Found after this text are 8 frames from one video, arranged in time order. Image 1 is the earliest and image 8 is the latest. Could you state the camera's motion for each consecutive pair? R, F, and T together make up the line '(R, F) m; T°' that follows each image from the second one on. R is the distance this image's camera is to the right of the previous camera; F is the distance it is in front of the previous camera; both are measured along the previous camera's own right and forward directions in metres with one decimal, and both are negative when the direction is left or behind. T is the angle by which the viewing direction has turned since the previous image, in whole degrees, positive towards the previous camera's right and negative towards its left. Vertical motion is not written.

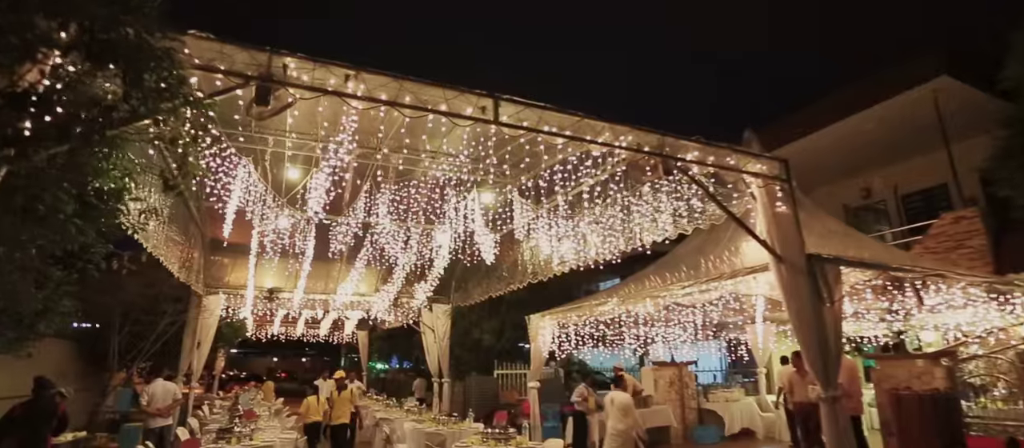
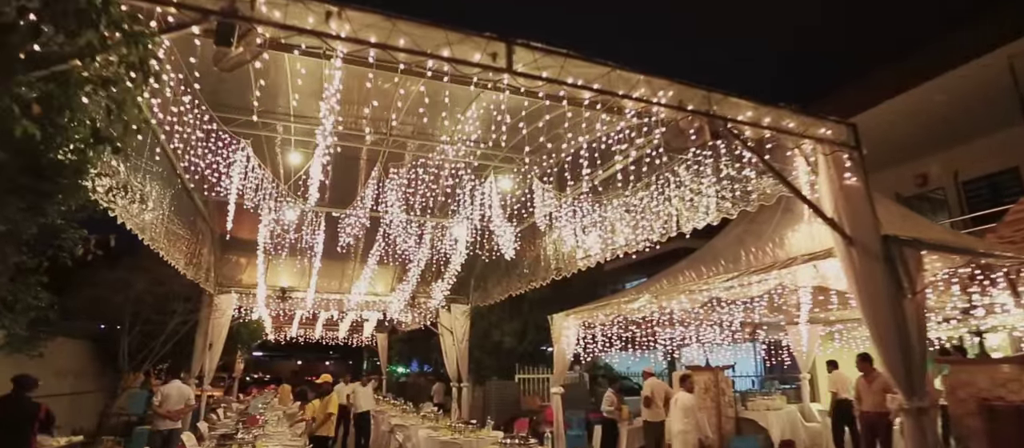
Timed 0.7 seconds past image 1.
(0.0, +0.7) m; -2°
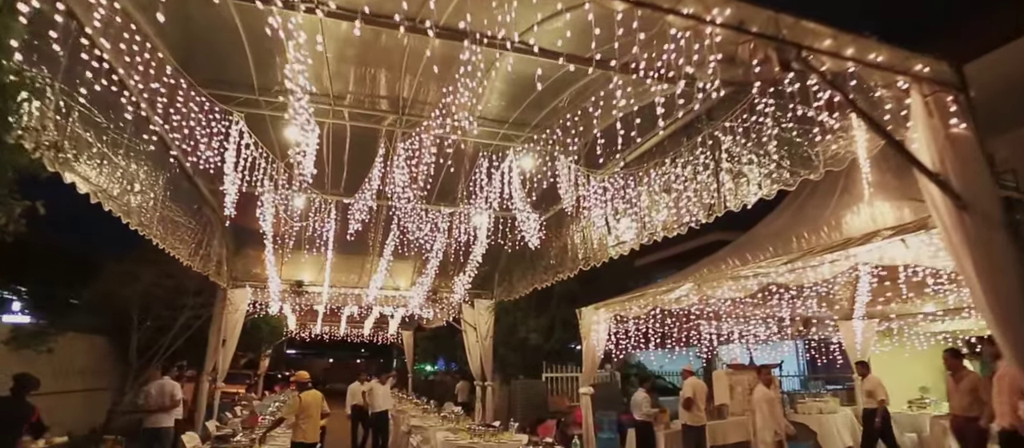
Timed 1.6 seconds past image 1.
(+0.1, +0.7) m; -3°
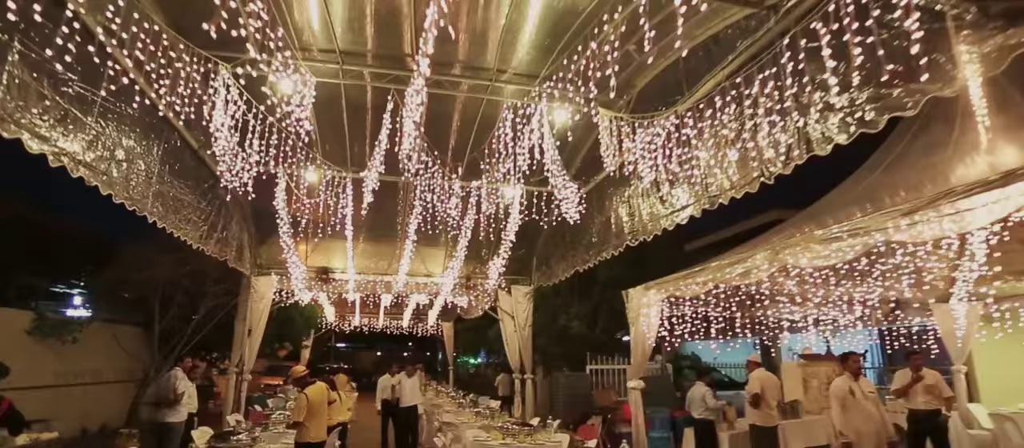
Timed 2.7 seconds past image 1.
(+0.1, +1.0) m; -4°
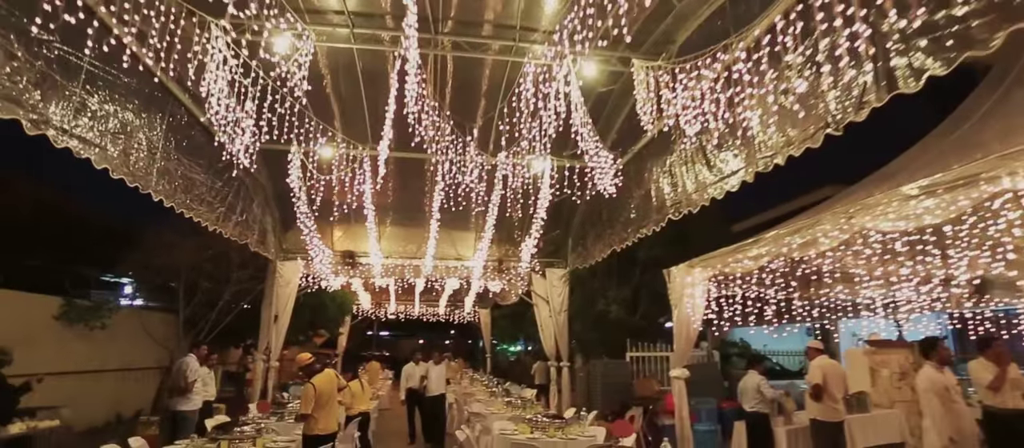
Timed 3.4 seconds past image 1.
(+0.1, +0.6) m; -4°
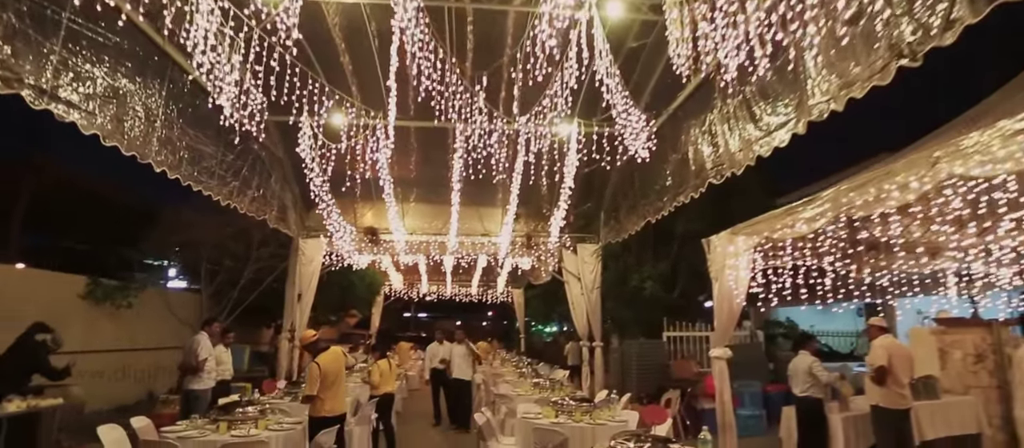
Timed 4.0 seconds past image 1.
(+0.2, +0.5) m; -4°
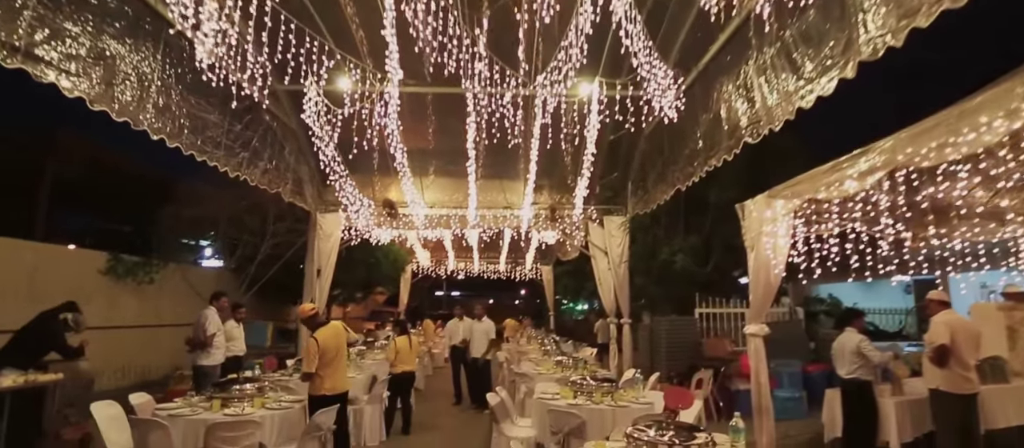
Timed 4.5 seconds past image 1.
(+0.2, +0.5) m; -3°
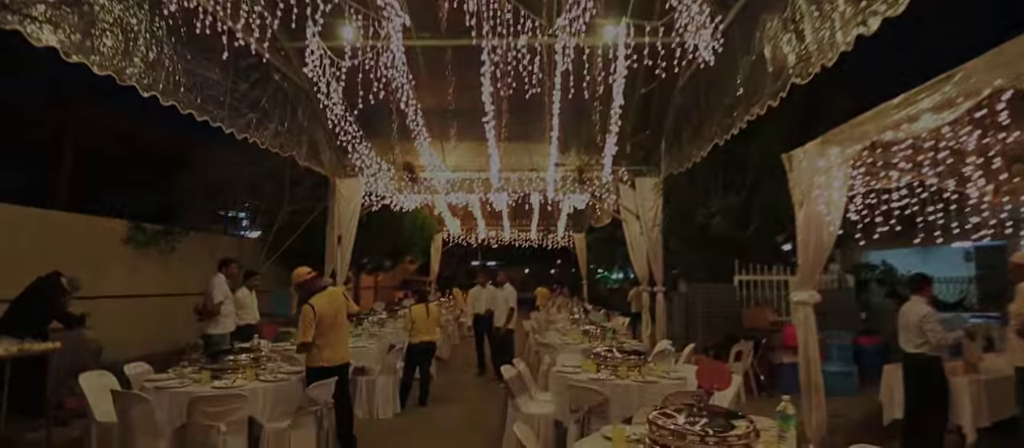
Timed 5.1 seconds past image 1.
(+0.2, +0.5) m; -4°
